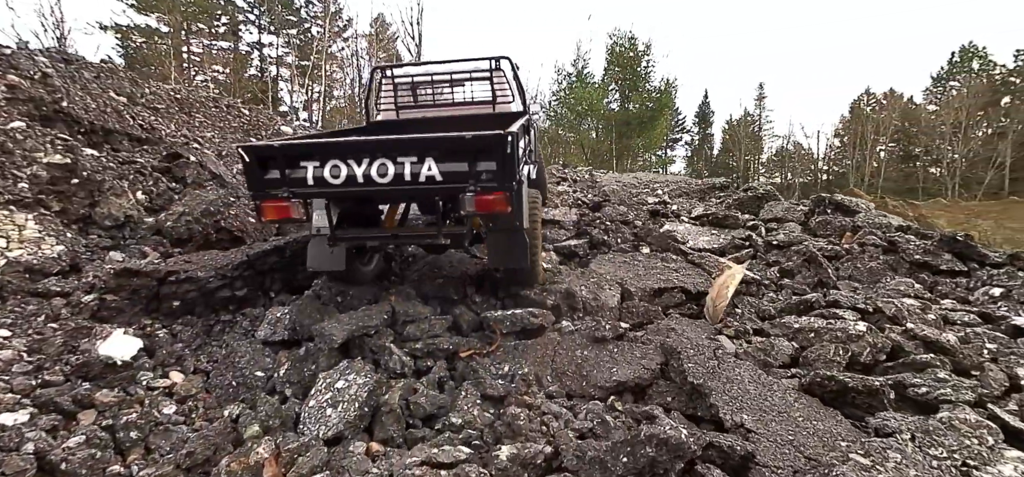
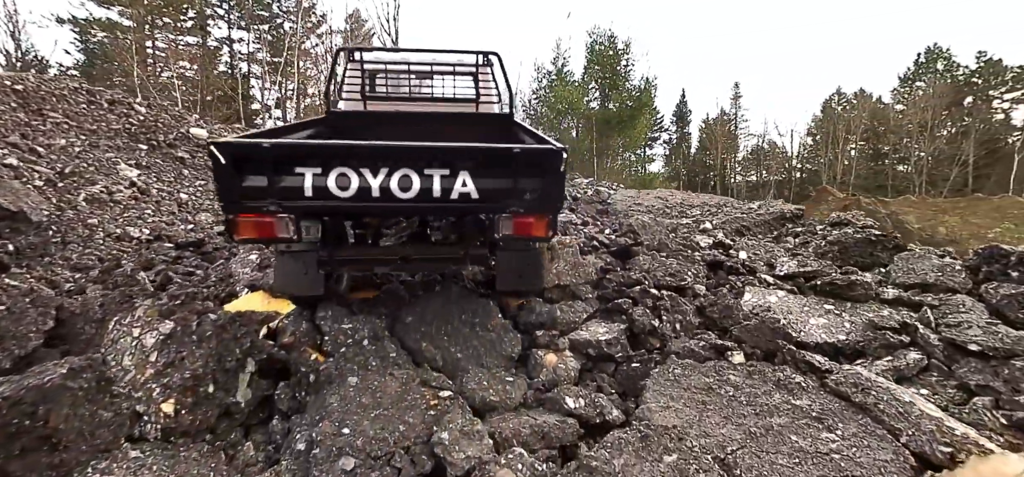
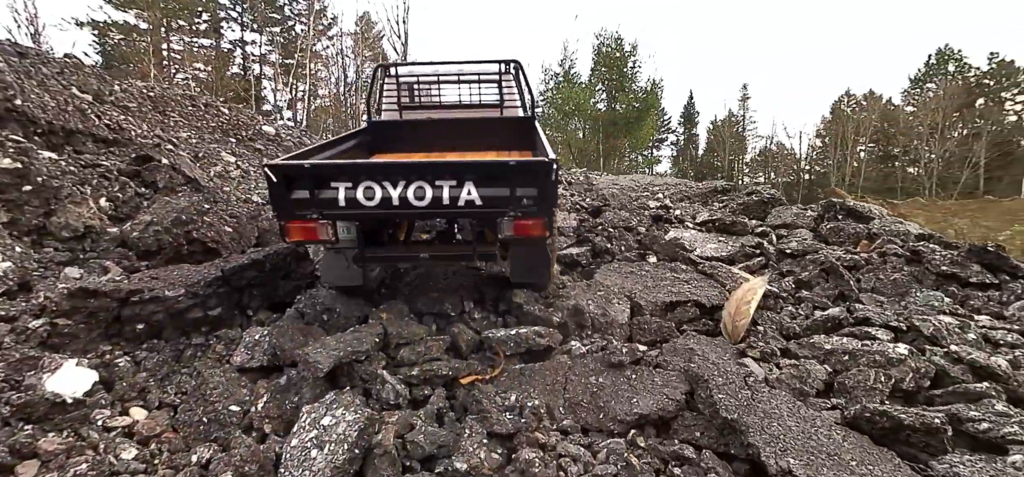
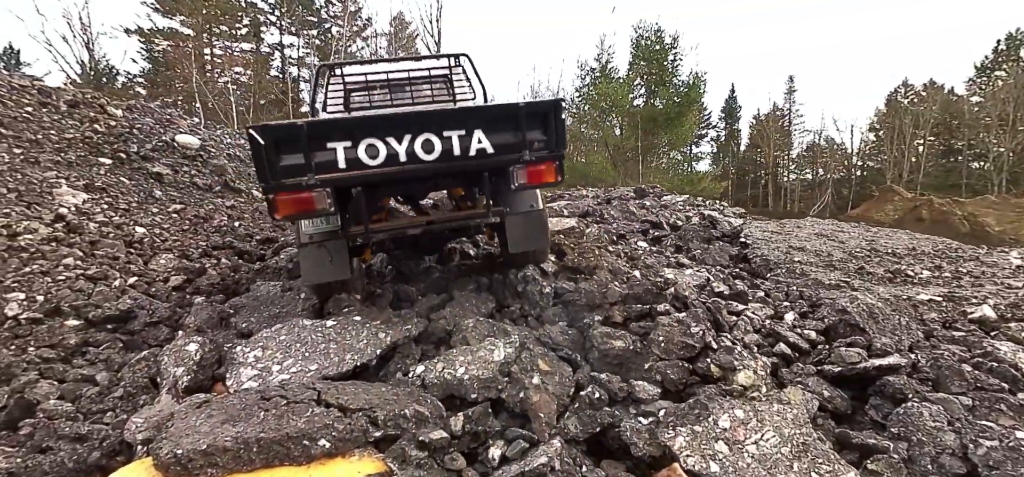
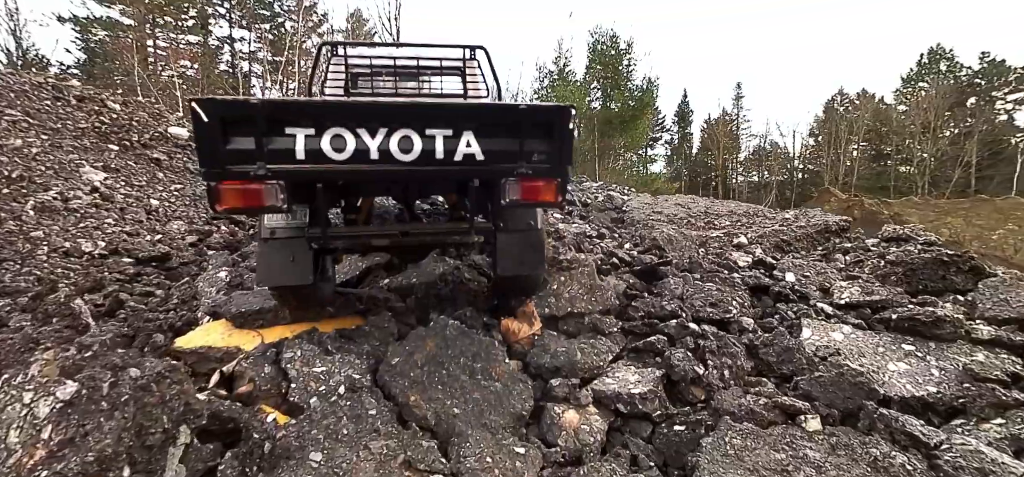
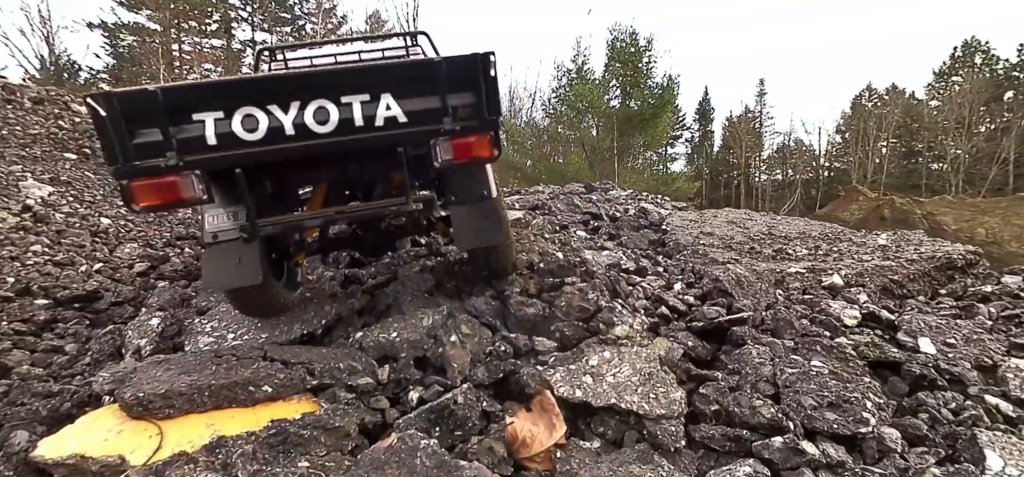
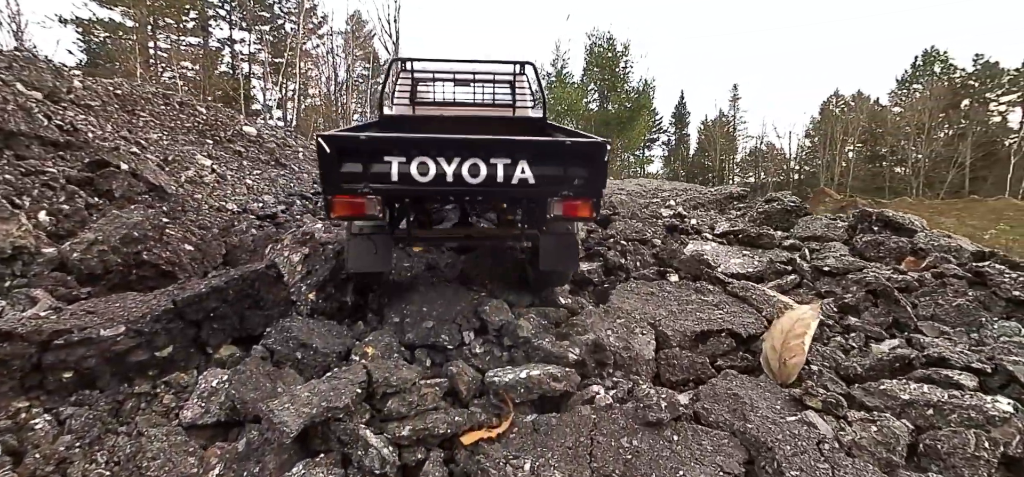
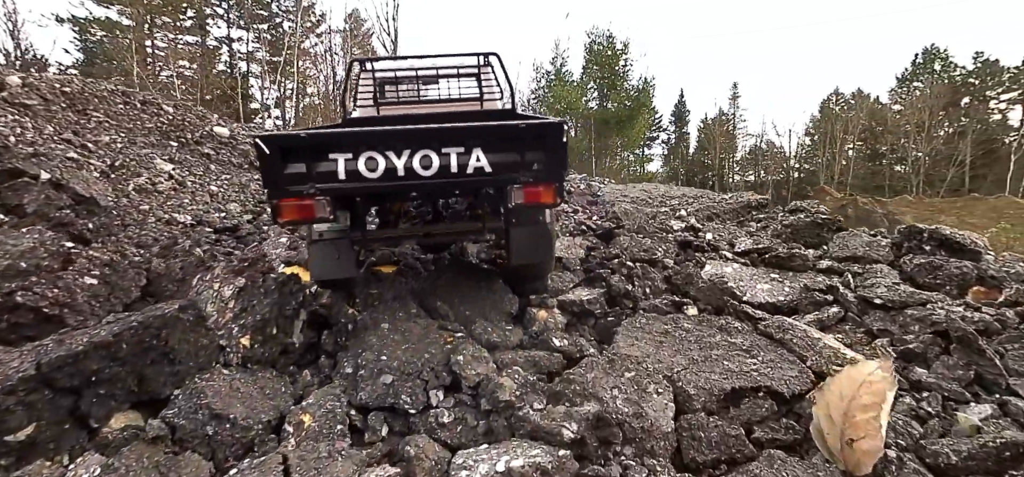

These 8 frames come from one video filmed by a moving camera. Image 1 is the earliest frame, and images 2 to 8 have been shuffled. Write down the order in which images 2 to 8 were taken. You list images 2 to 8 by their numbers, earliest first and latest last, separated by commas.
3, 7, 8, 2, 5, 6, 4
